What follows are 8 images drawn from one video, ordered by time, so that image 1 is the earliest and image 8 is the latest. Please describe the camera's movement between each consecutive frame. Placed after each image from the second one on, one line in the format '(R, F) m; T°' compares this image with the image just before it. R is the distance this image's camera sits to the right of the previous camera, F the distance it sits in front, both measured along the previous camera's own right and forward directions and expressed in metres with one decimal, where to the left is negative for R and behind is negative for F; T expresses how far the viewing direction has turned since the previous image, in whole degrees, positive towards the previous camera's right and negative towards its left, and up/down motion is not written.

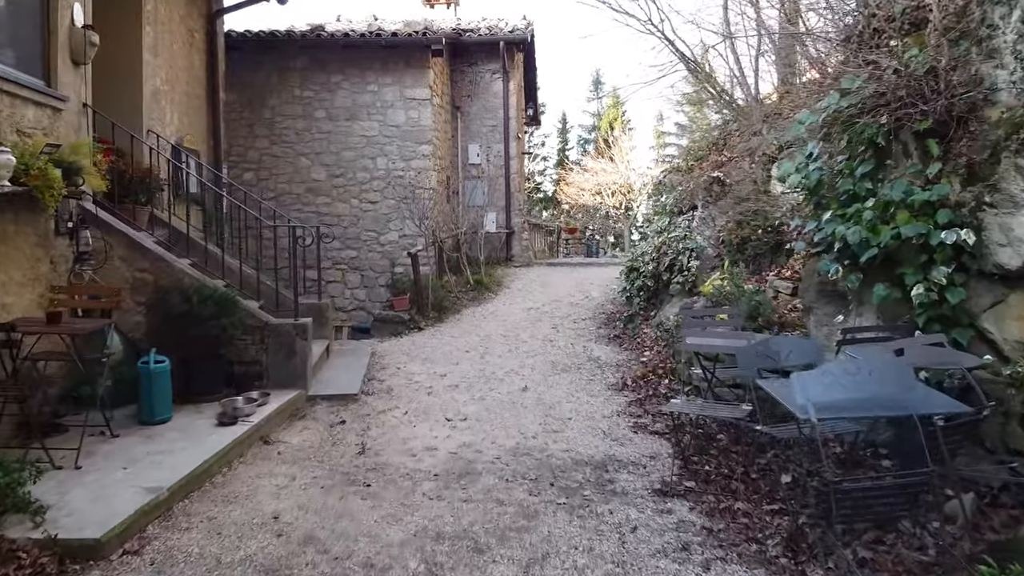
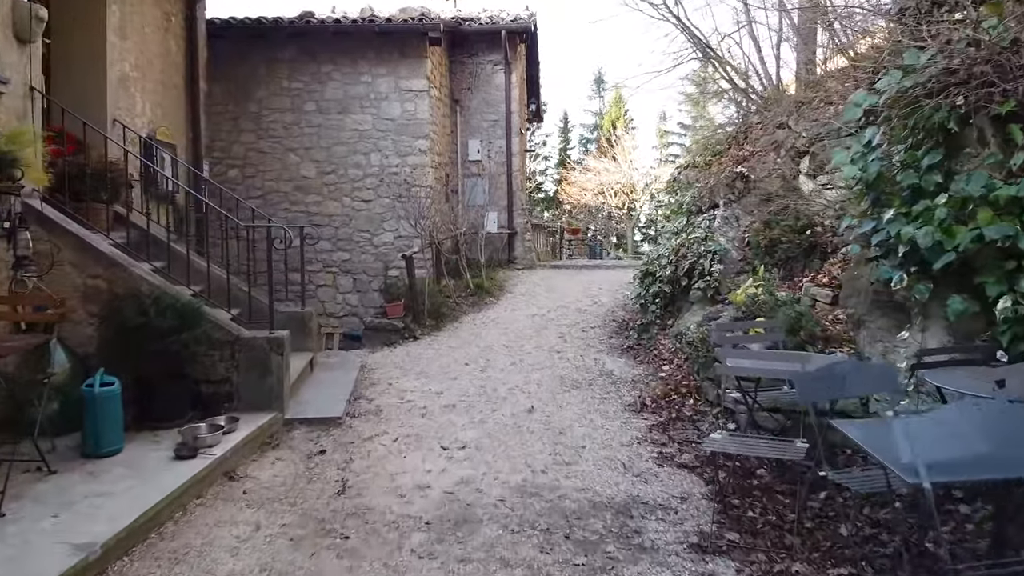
(0.0, +0.6) m; 0°
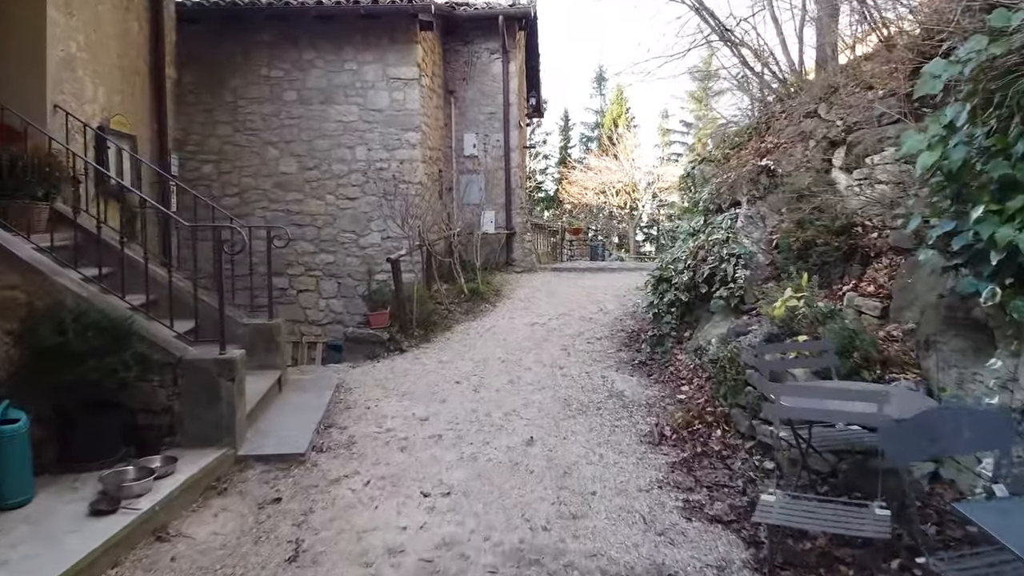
(0.0, +0.7) m; 0°
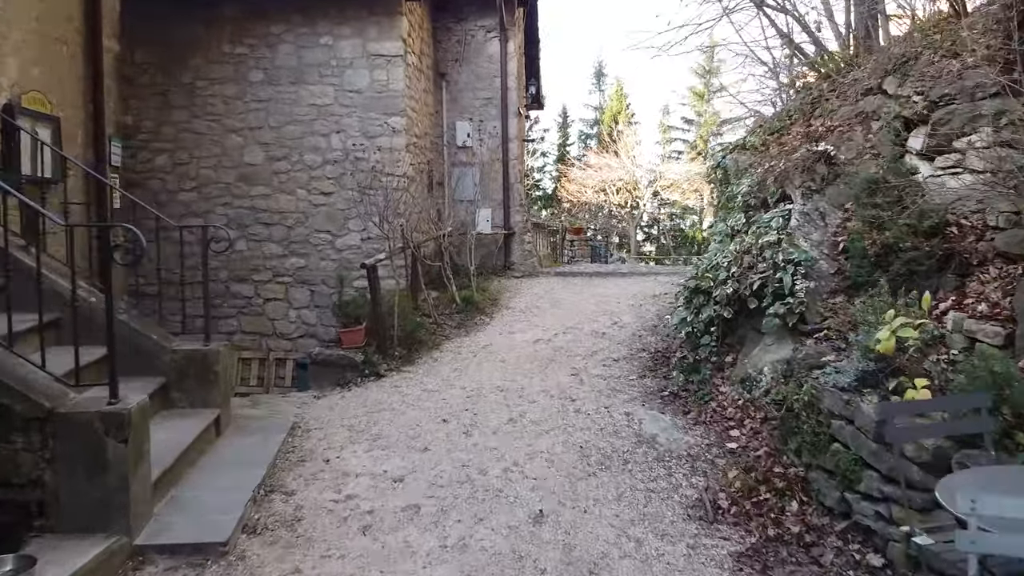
(0.0, +1.1) m; 0°
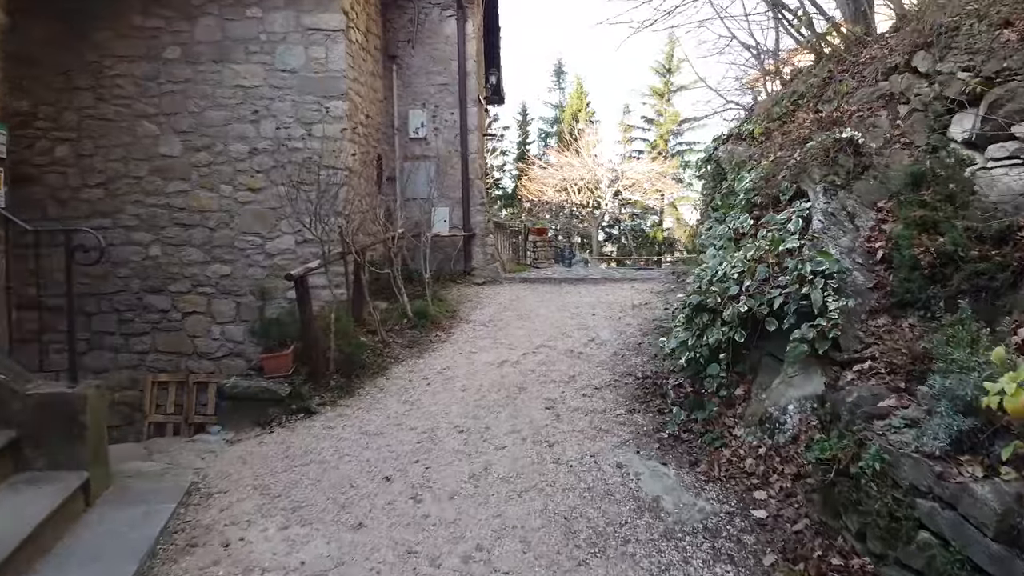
(0.0, +0.9) m; +3°
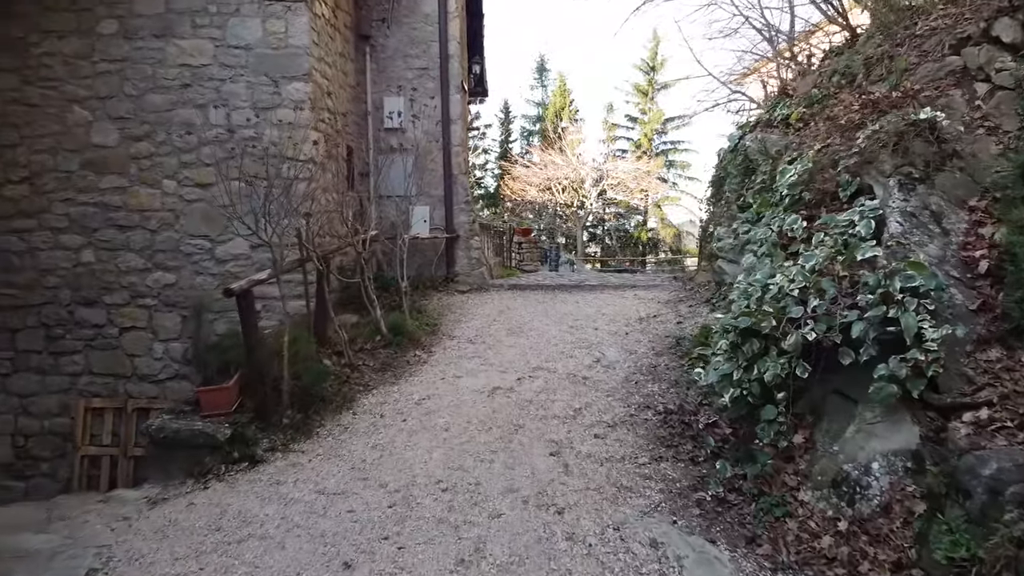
(-0.1, +0.8) m; +1°
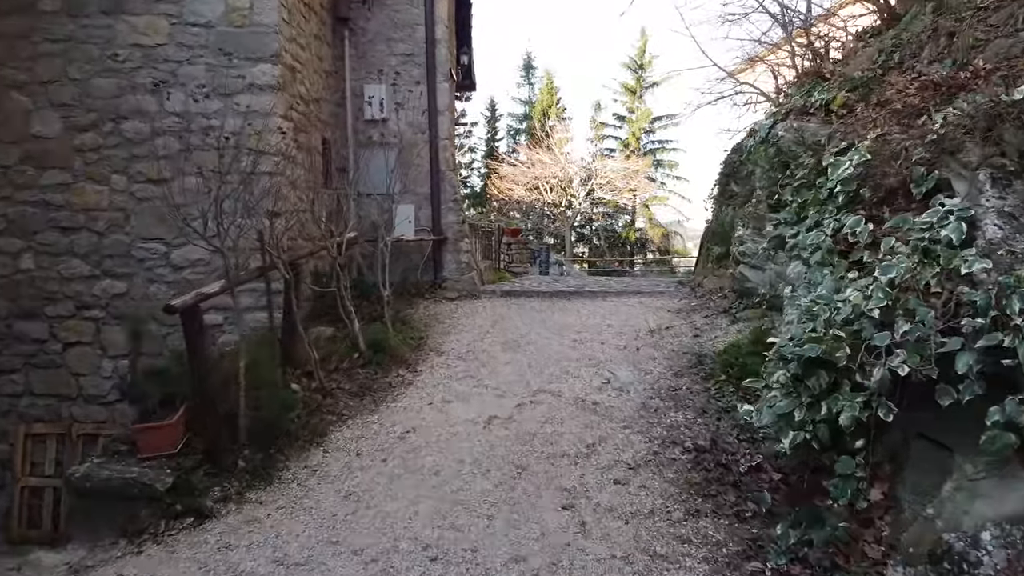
(-0.1, +0.6) m; +1°
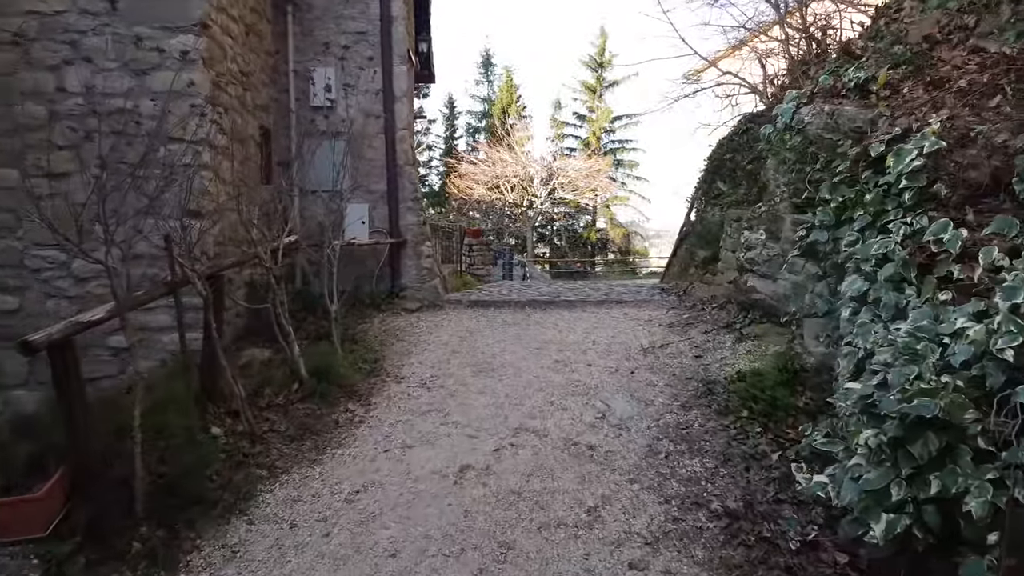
(-0.1, +0.7) m; +3°
